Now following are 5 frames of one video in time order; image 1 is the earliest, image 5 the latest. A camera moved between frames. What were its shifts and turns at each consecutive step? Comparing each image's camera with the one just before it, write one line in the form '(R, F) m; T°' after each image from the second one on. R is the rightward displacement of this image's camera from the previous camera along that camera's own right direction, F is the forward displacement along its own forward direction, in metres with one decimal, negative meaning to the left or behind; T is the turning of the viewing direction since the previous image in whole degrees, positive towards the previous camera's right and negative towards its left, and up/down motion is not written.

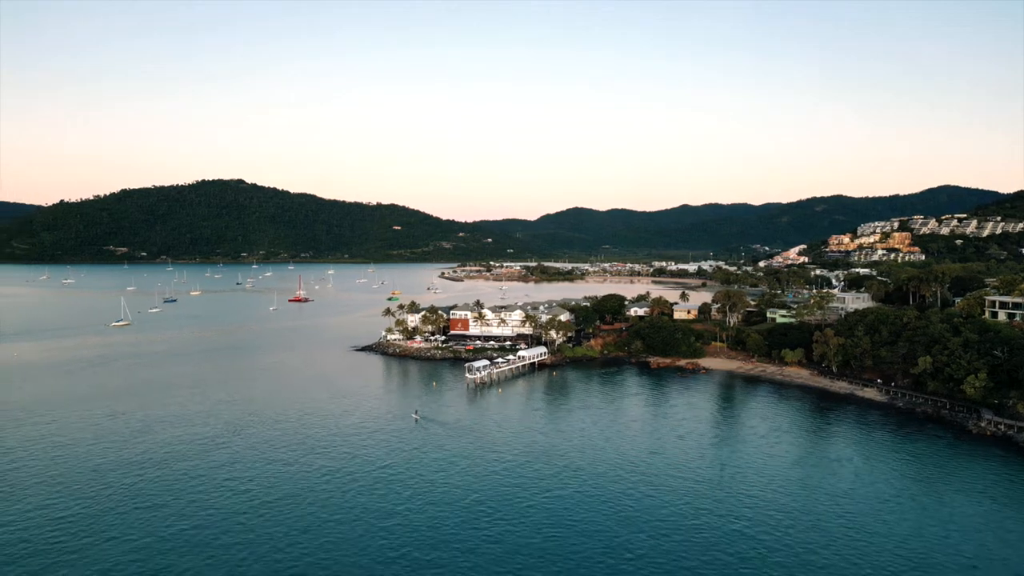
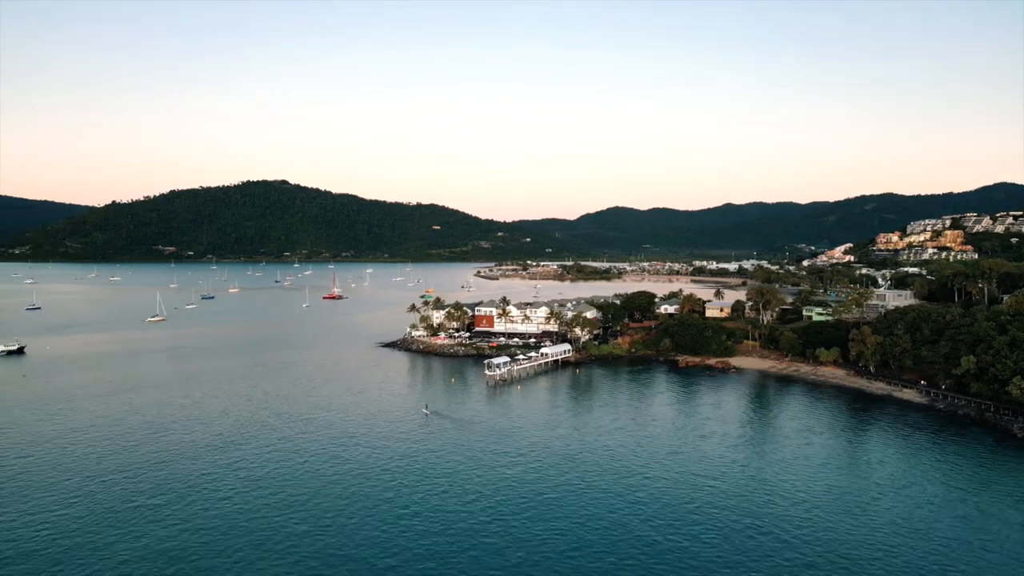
(+1.0, +1.0) m; -3°
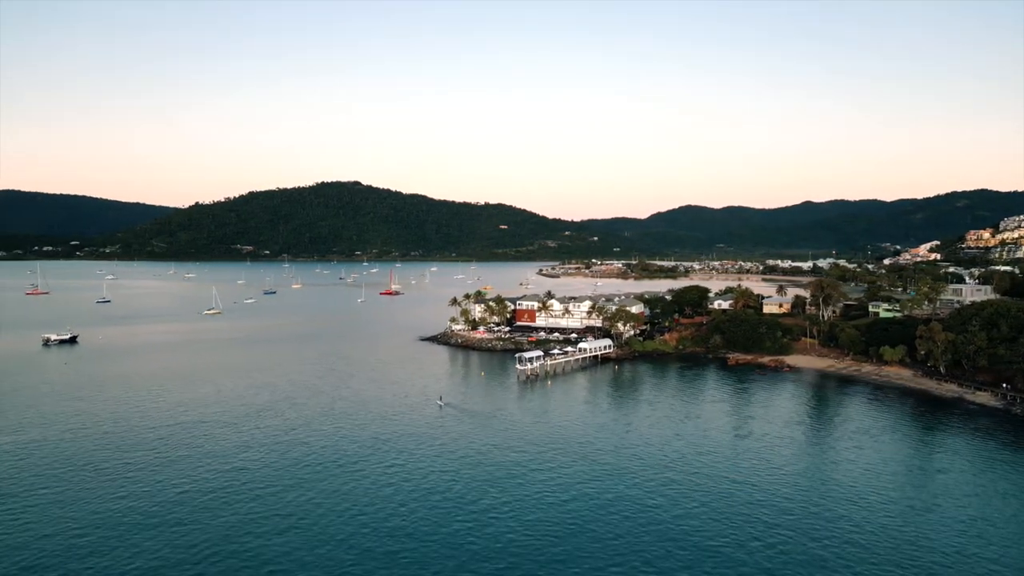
(+2.0, +1.9) m; -5°
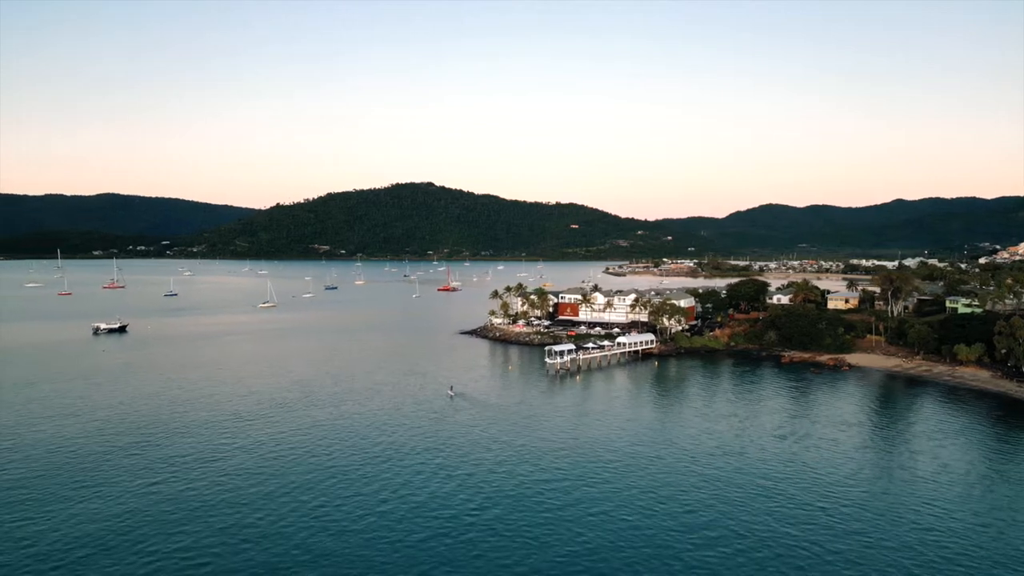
(+2.3, +2.0) m; -6°
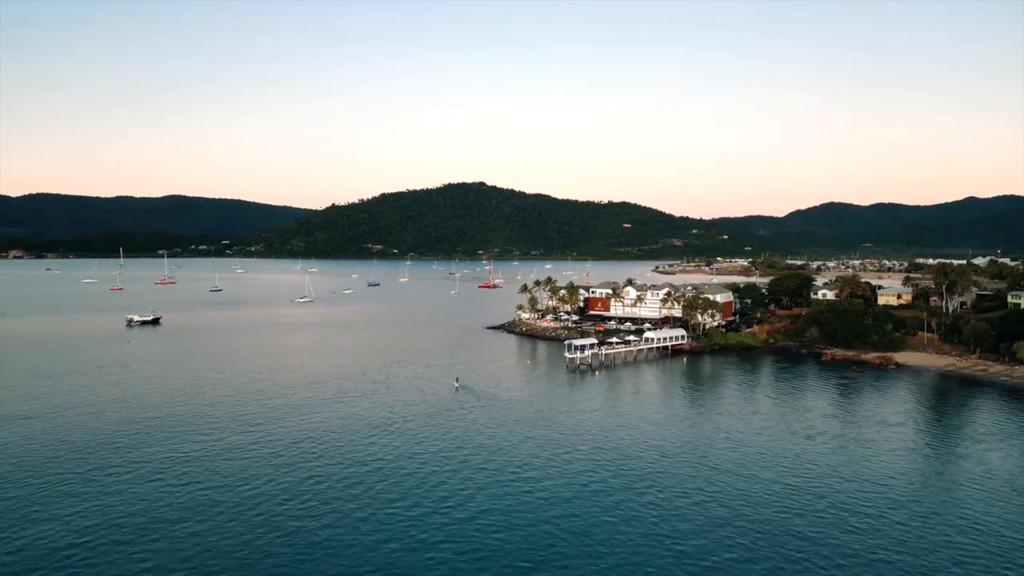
(+1.8, +1.4) m; -4°
